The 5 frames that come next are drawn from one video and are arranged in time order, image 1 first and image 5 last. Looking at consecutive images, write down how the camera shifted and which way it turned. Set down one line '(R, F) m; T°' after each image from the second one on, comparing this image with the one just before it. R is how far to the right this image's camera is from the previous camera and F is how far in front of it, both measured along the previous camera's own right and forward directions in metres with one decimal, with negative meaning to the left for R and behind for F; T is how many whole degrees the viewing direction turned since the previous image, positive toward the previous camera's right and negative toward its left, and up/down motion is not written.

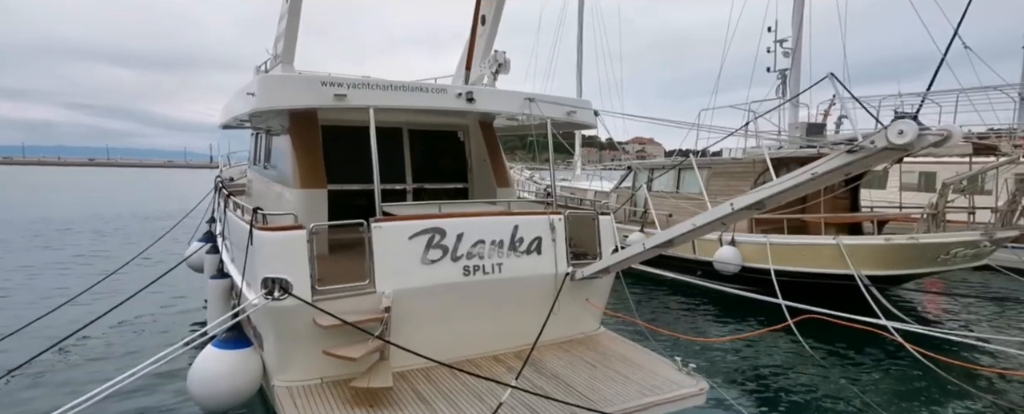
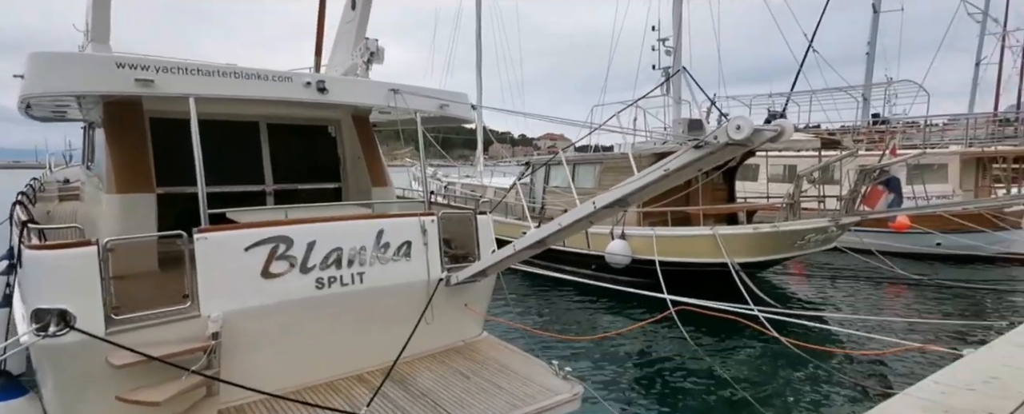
(+0.3, +0.2) m; +10°
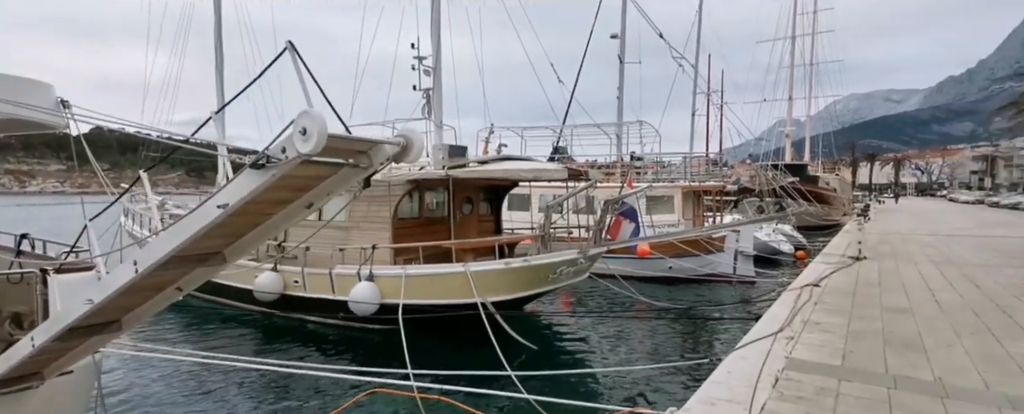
(+1.0, +0.9) m; +22°
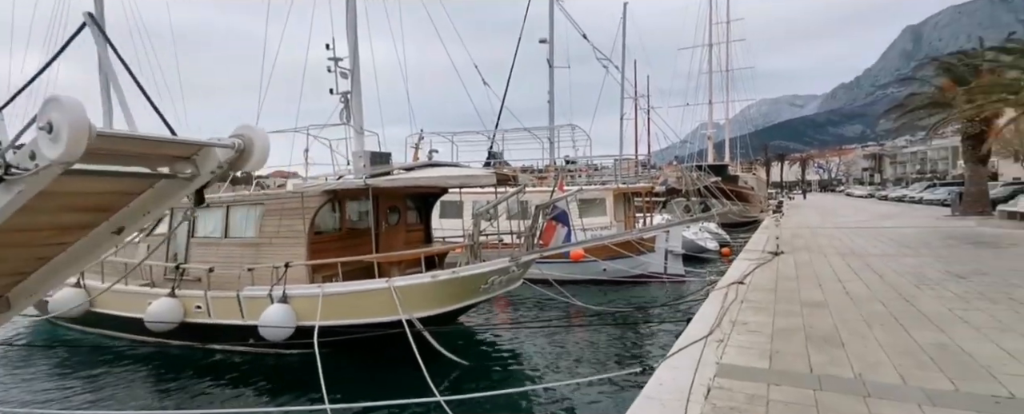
(+0.2, +0.3) m; +7°
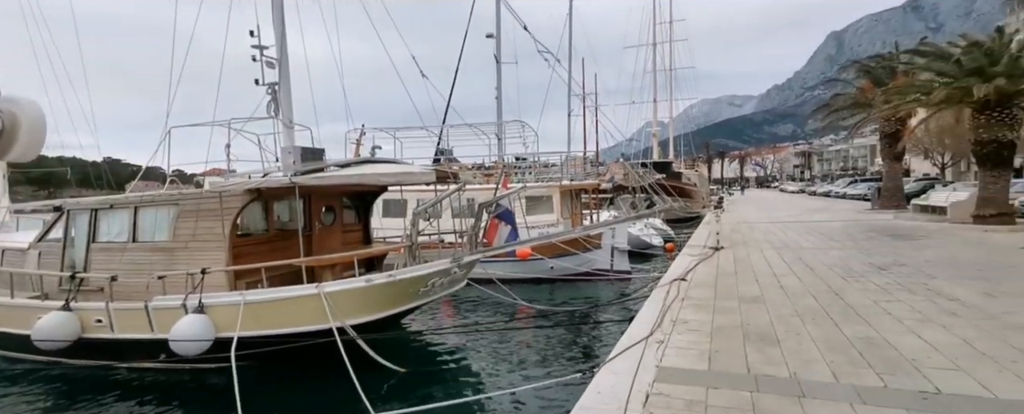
(+0.2, +0.3) m; +5°
